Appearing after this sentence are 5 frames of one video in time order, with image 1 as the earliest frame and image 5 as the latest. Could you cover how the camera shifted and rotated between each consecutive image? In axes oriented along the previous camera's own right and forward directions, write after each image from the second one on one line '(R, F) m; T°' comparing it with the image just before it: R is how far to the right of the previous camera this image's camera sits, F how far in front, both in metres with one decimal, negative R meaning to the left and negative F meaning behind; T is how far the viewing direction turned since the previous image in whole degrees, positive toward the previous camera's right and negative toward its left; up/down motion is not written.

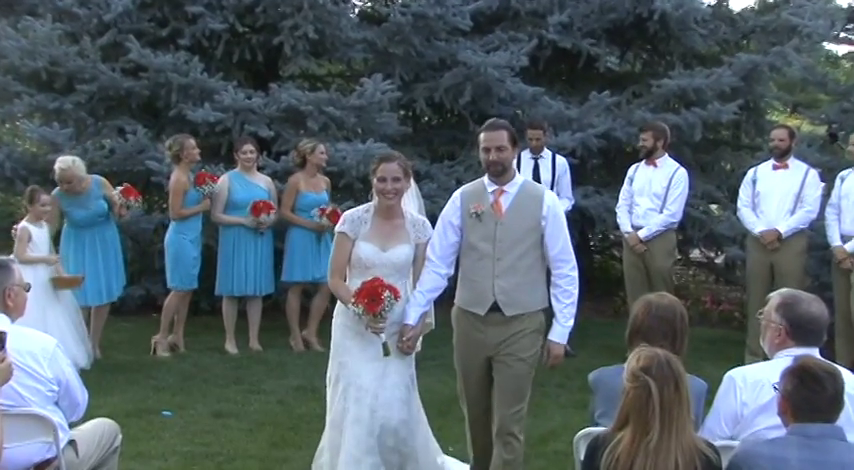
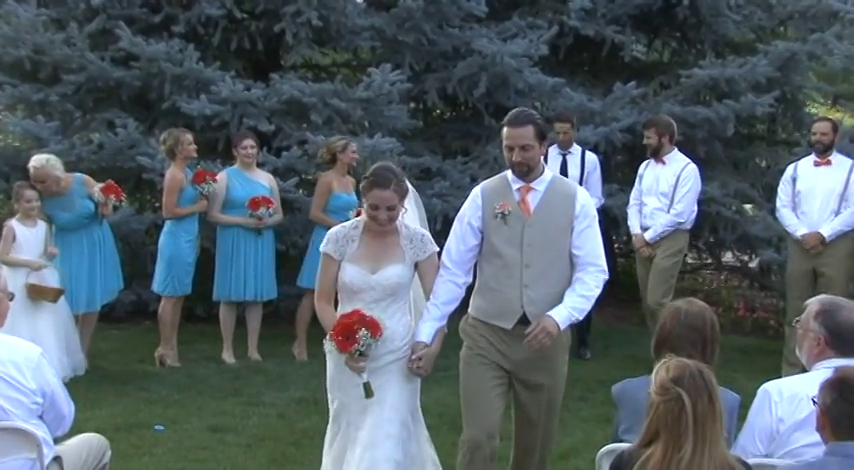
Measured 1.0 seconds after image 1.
(-0.1, +0.8) m; 0°
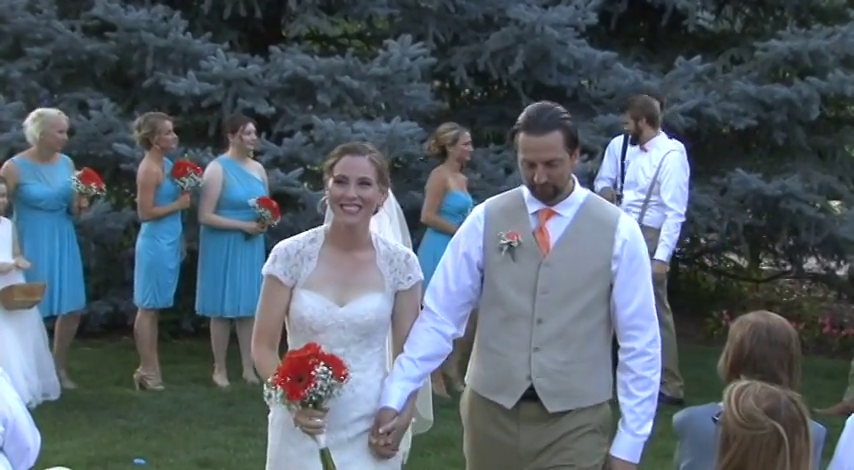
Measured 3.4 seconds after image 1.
(-0.1, +1.6) m; -1°
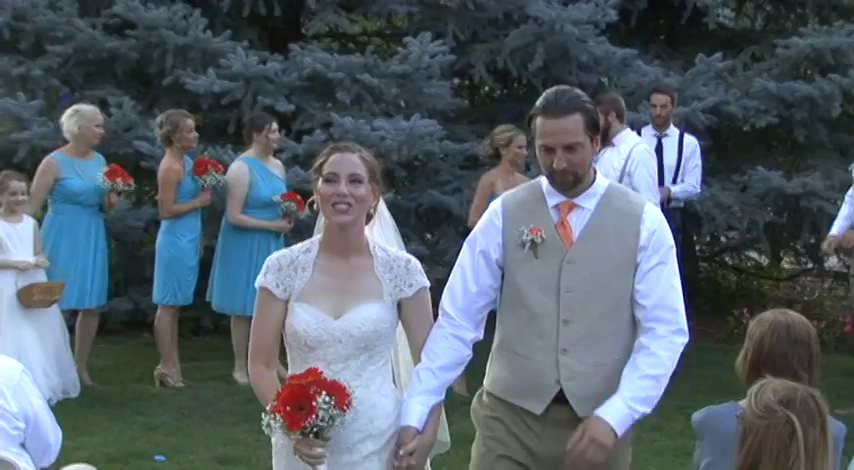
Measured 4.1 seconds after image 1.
(0.0, 0.0) m; -1°
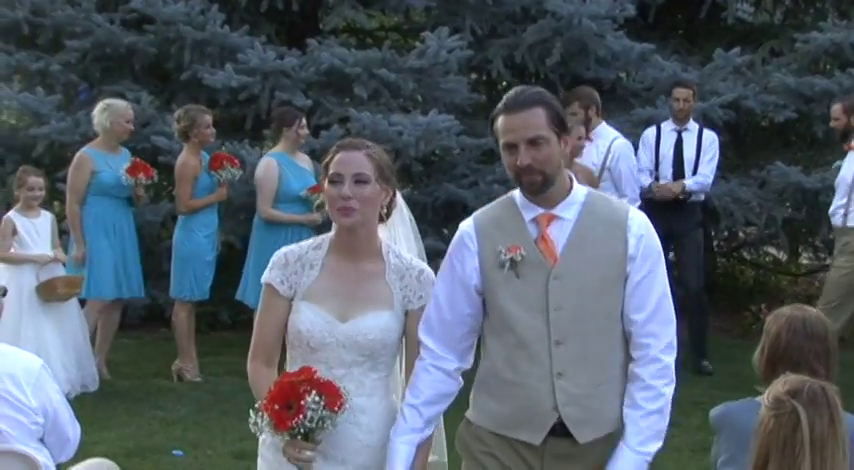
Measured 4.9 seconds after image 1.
(0.0, 0.0) m; -1°
